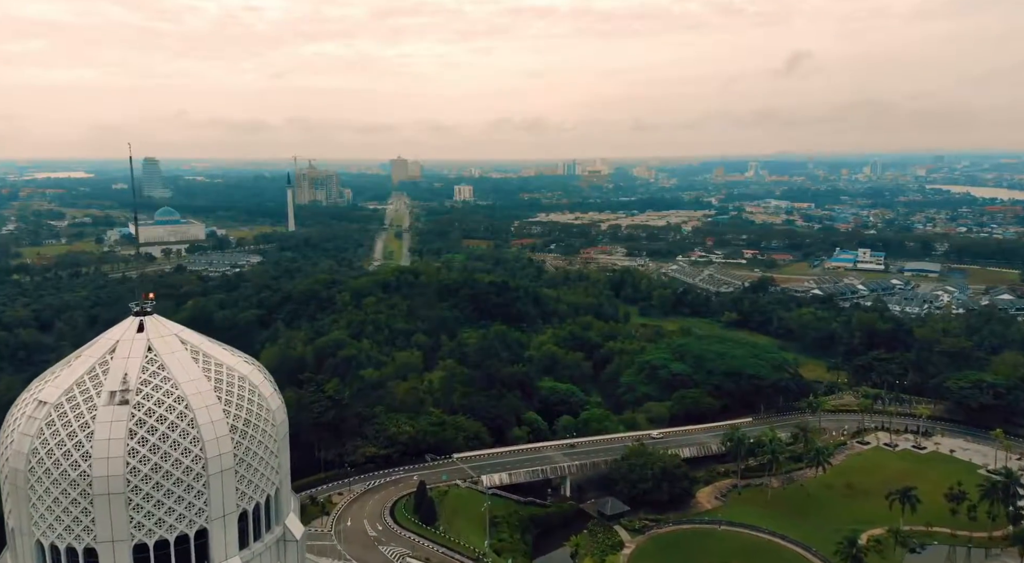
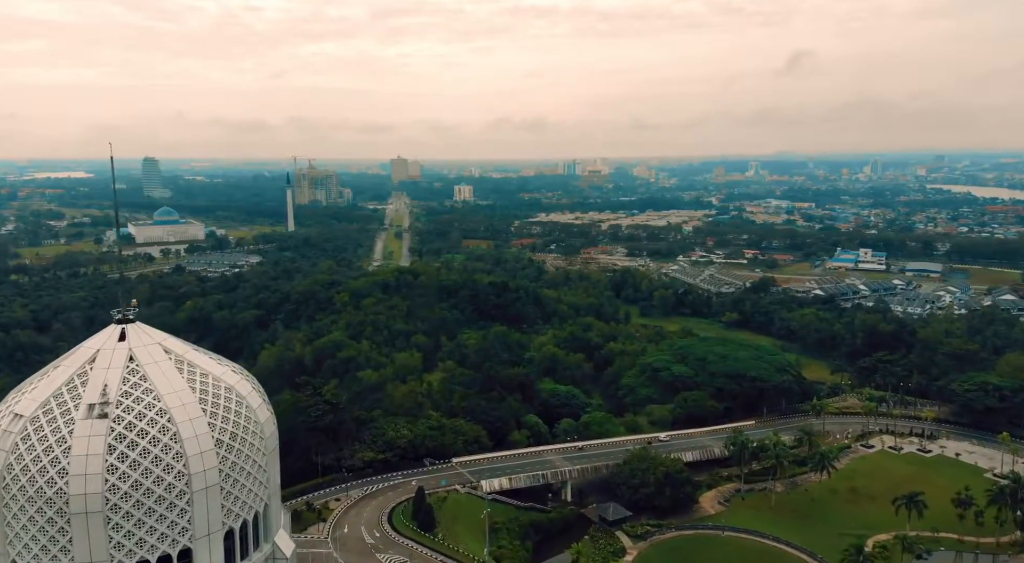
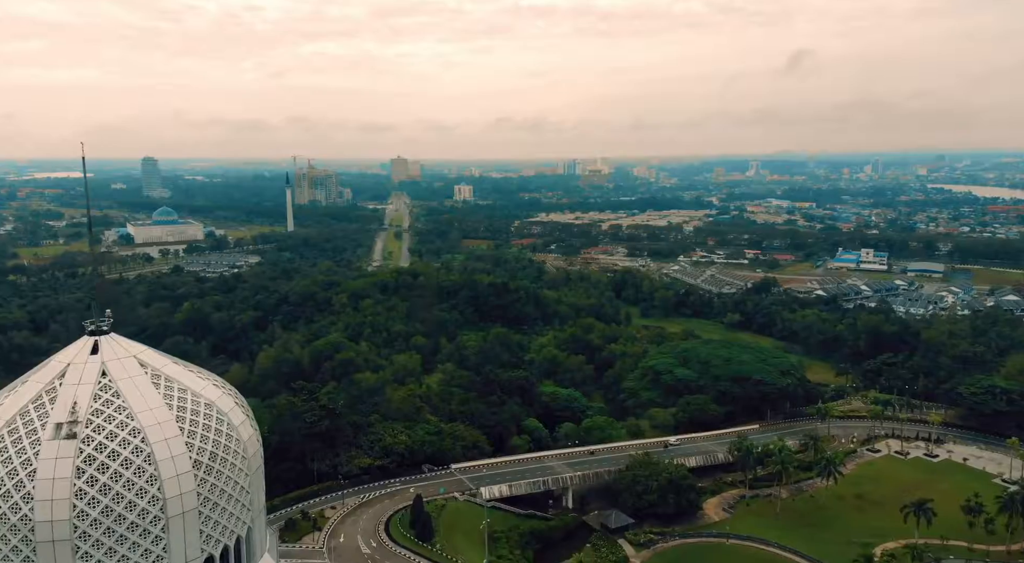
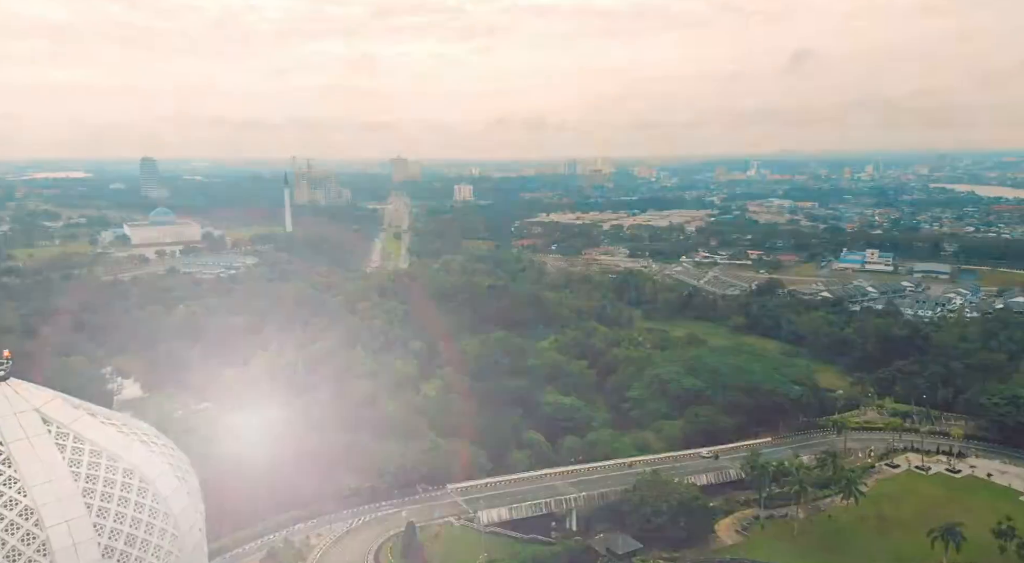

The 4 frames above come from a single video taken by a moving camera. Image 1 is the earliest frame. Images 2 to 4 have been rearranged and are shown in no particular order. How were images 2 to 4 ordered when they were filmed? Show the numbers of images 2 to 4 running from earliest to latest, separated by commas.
2, 3, 4
